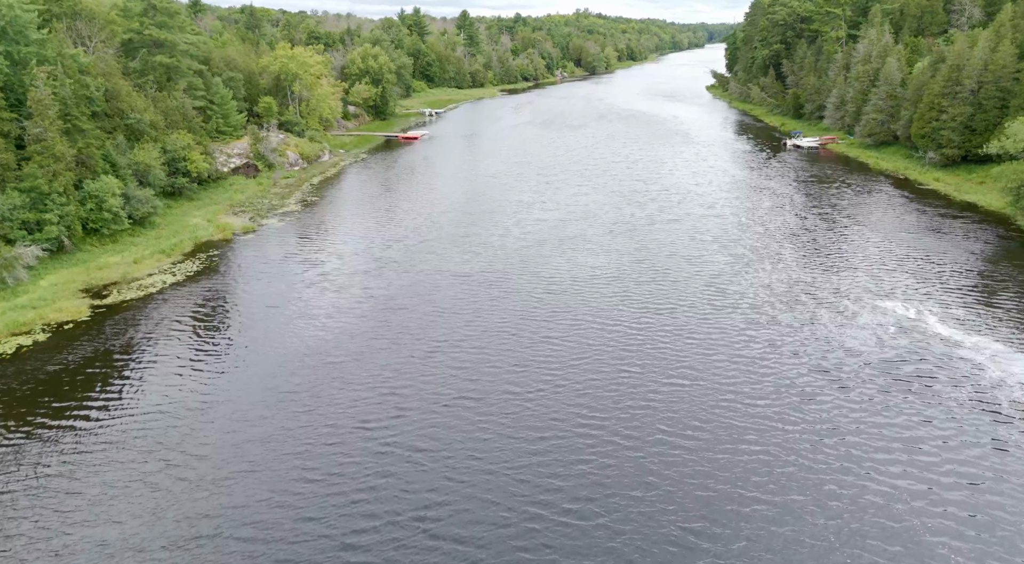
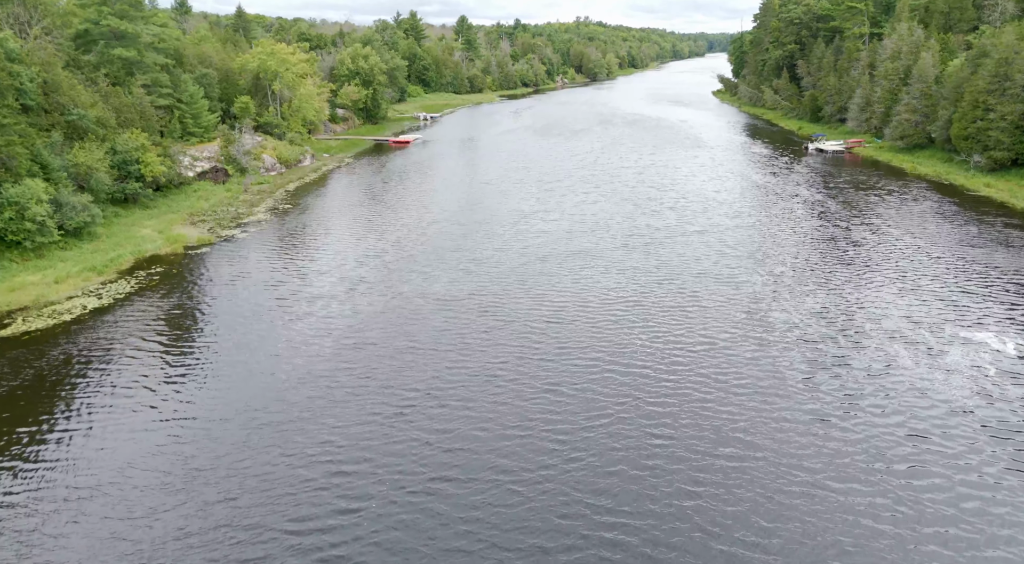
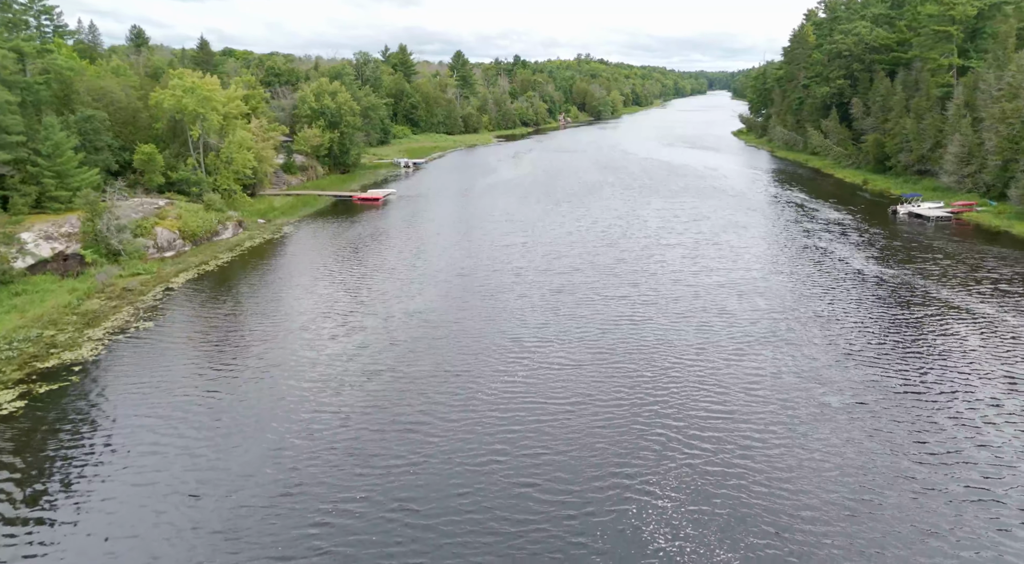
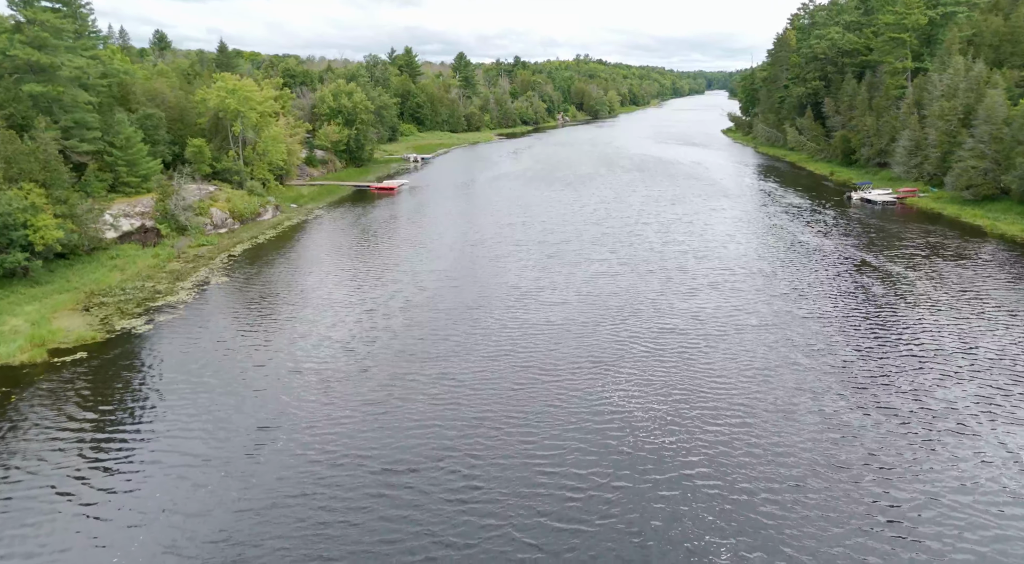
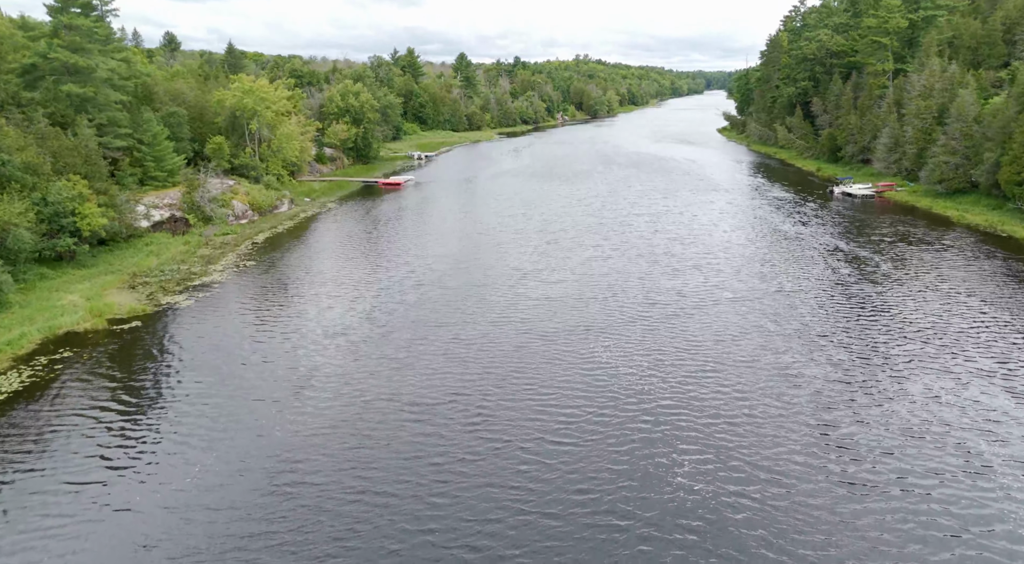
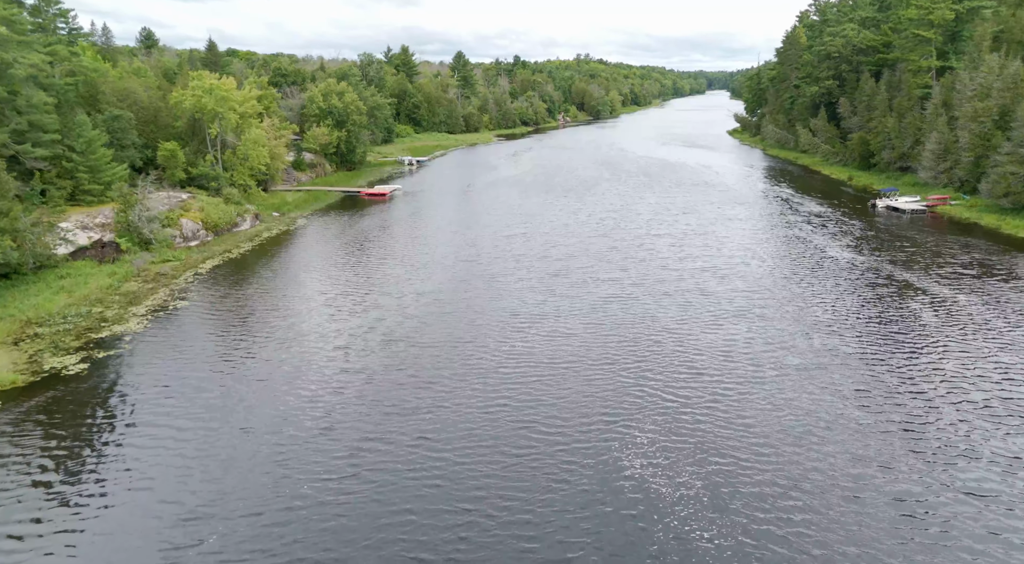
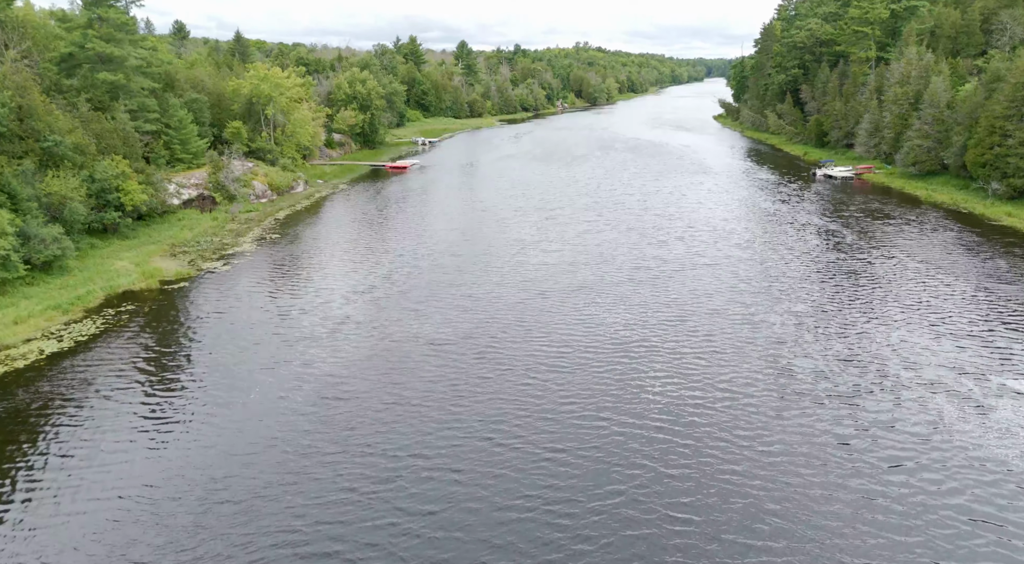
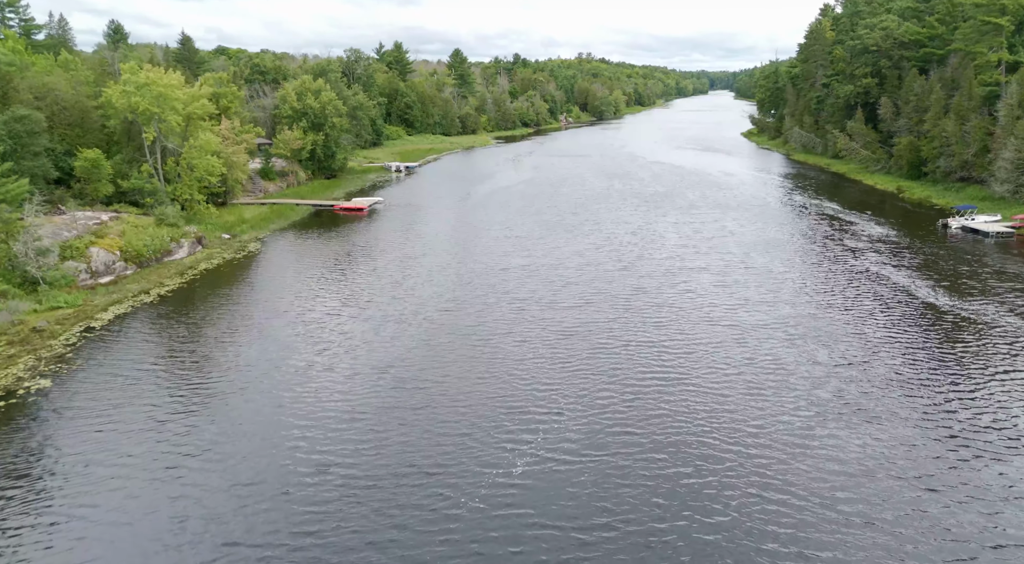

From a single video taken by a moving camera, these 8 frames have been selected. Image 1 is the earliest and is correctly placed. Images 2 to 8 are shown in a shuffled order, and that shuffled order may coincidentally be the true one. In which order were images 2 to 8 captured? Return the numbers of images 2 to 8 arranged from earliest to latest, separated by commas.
2, 7, 5, 4, 6, 3, 8
